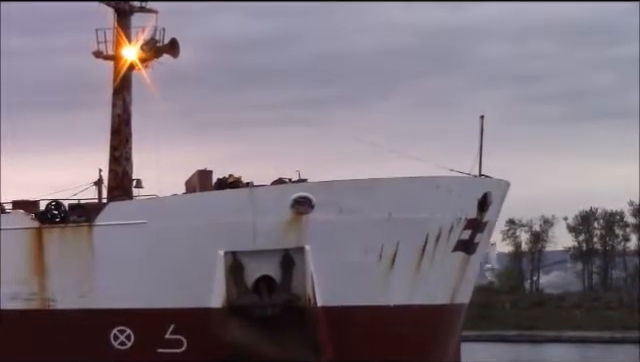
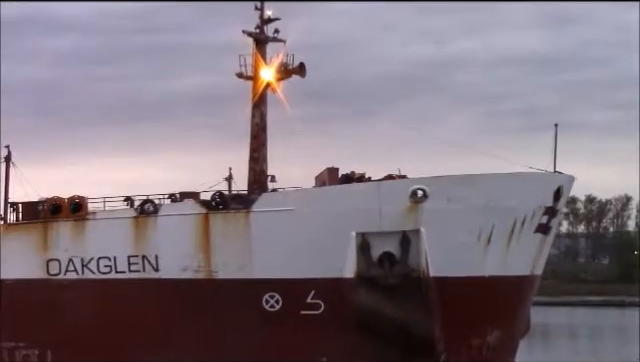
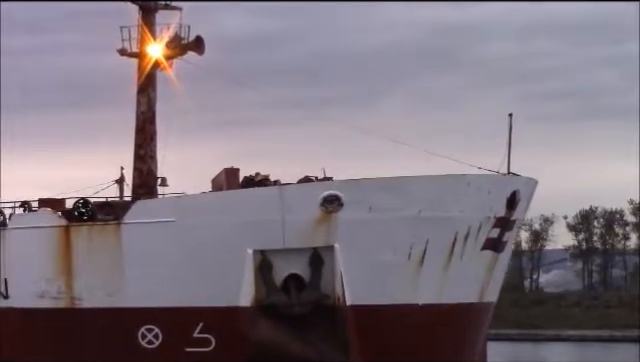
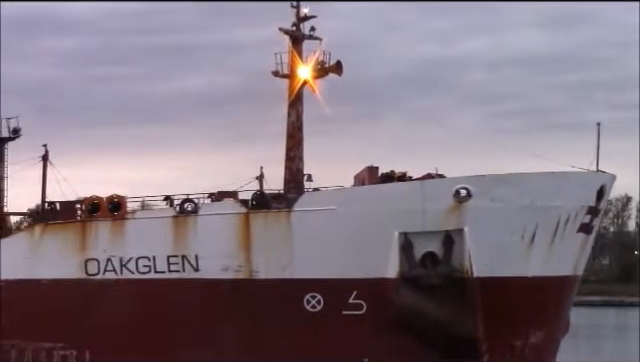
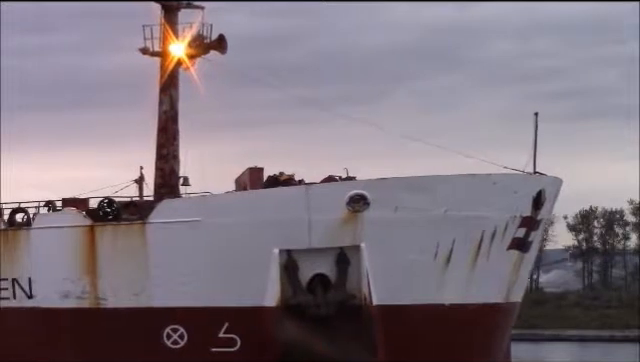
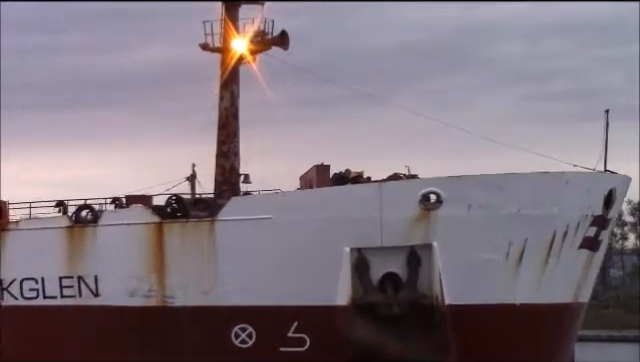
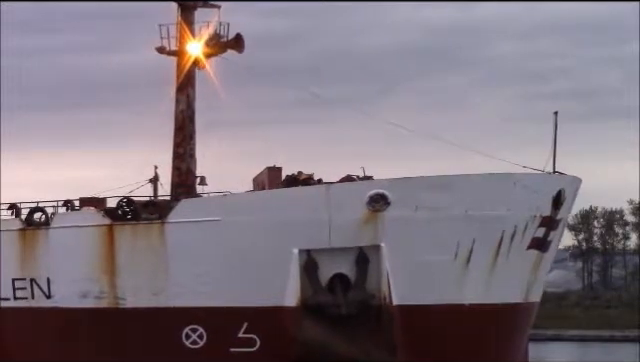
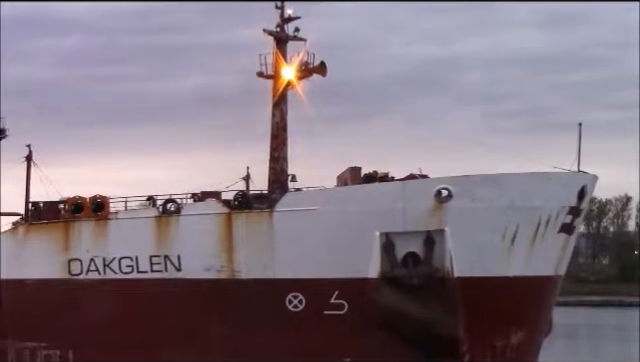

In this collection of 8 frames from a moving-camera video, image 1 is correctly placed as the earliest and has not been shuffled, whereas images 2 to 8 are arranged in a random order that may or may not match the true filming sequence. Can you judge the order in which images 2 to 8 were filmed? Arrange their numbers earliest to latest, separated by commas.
3, 5, 7, 6, 2, 8, 4
